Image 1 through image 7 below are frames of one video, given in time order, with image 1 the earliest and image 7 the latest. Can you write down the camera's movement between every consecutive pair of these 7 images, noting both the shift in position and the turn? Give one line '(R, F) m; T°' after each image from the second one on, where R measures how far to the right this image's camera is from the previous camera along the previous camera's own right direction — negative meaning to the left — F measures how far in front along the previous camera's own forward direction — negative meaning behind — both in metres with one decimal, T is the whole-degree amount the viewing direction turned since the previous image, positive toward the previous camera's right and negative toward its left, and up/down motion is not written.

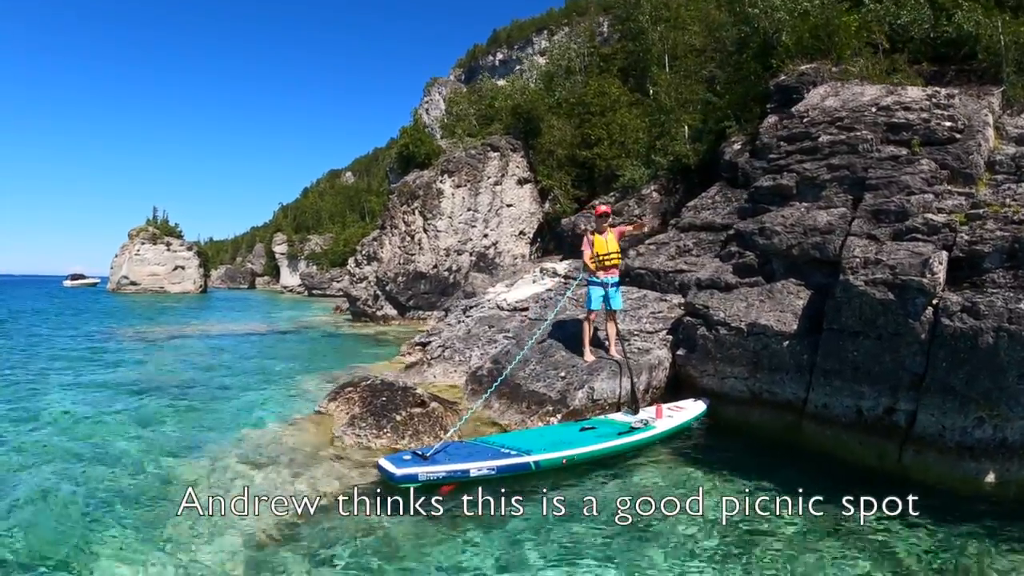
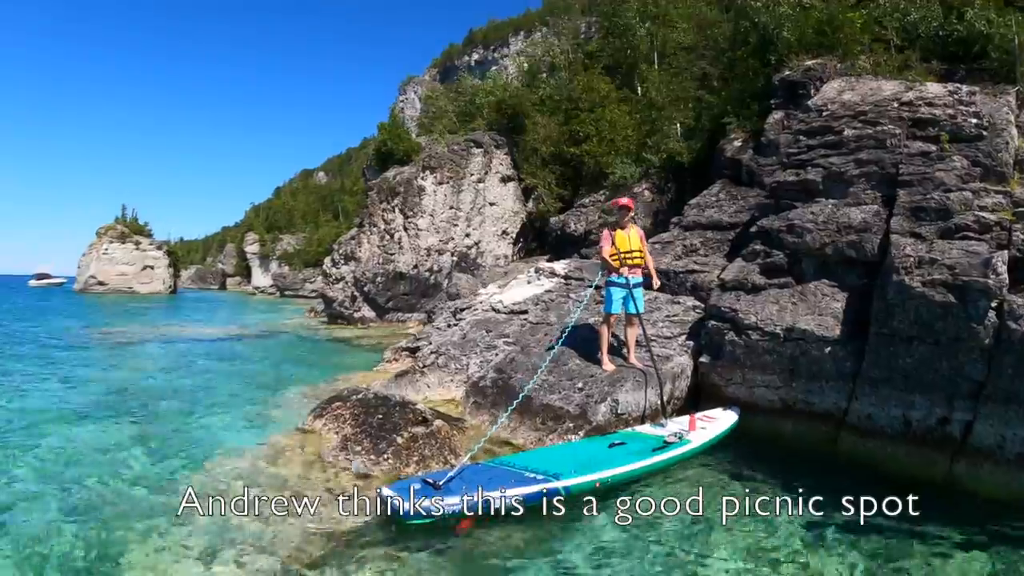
(-0.5, +0.9) m; +2°
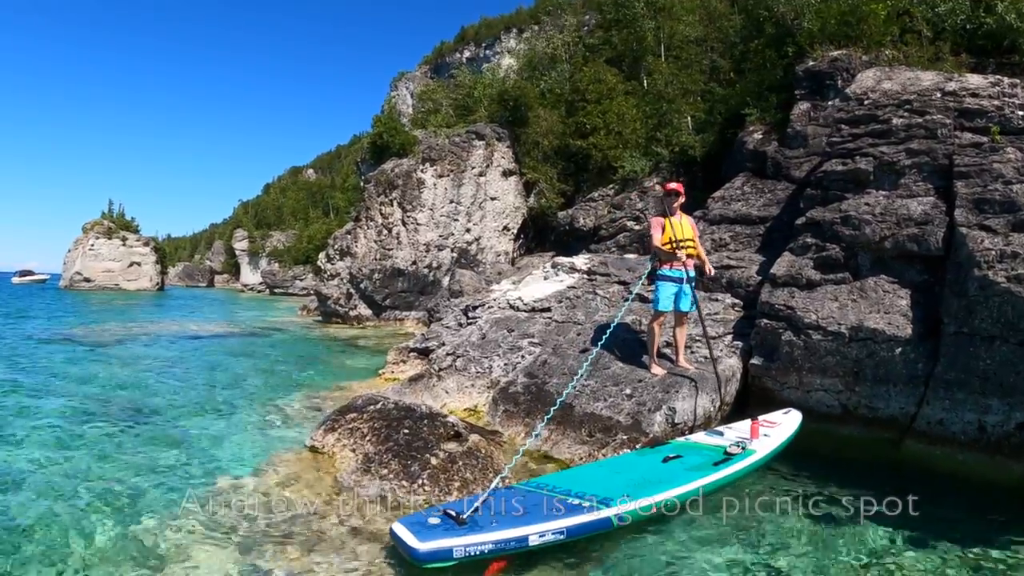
(-0.6, +0.7) m; +1°
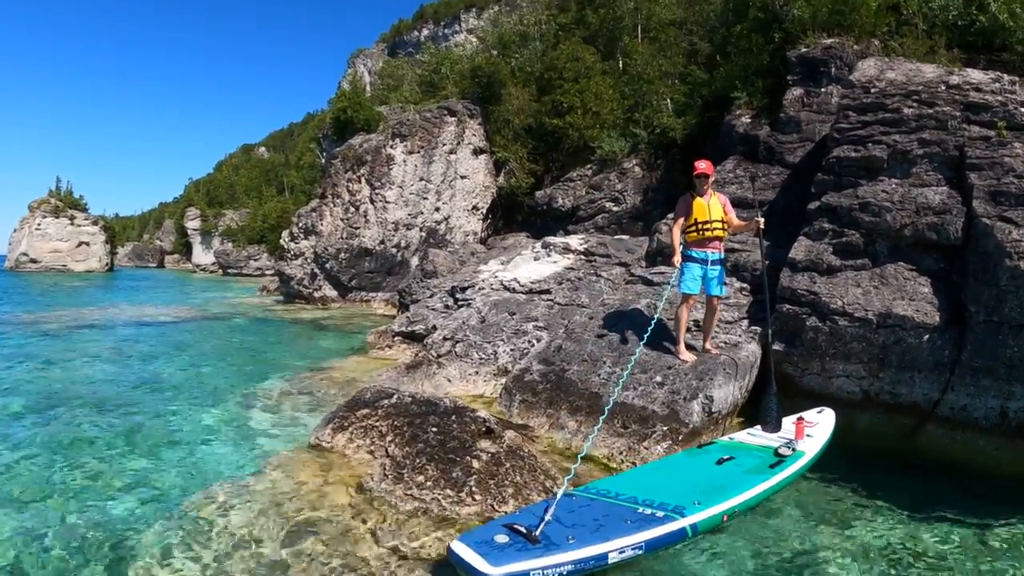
(-0.7, +0.3) m; +3°
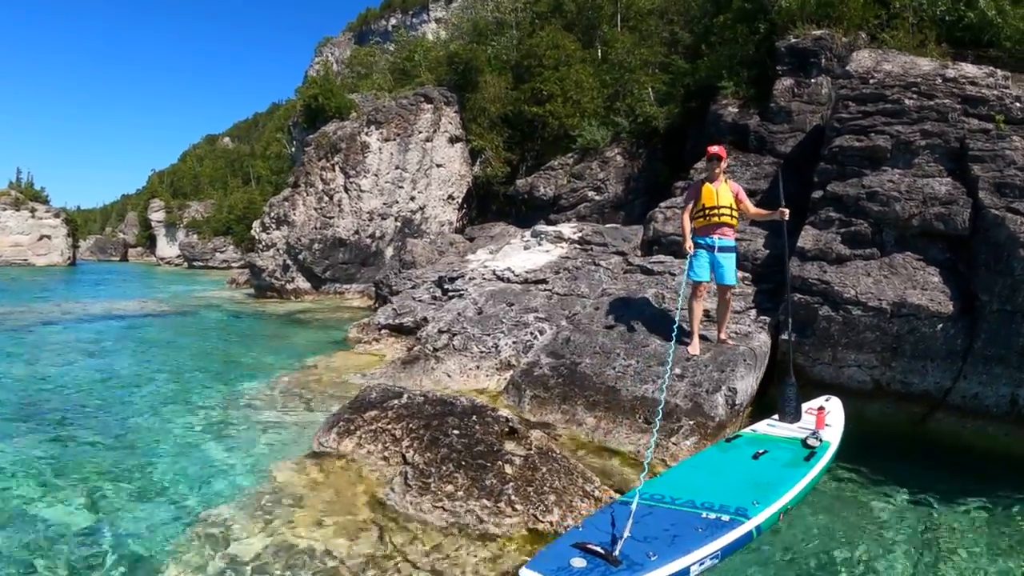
(-0.5, +0.2) m; +2°
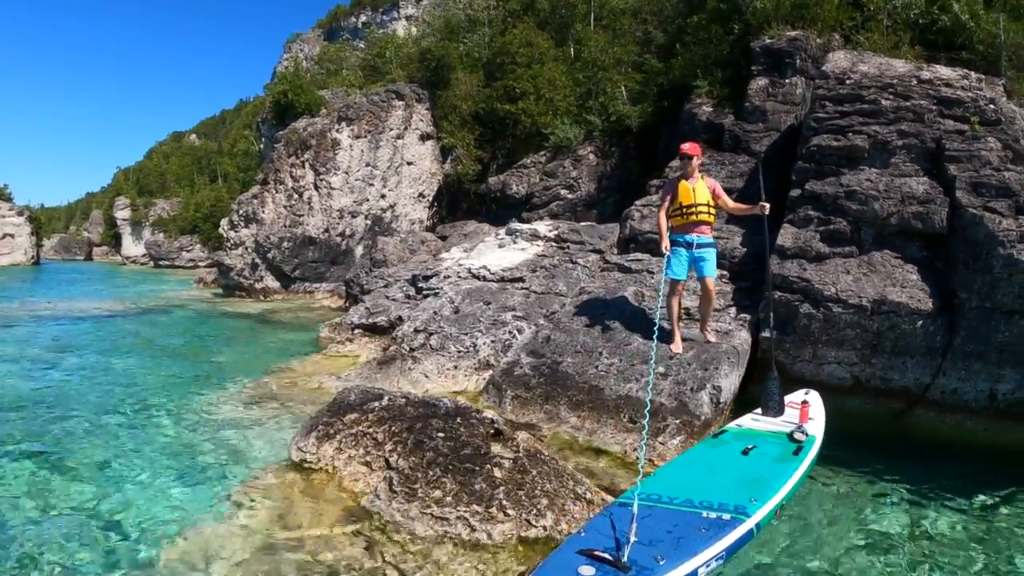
(-0.1, +0.1) m; +2°
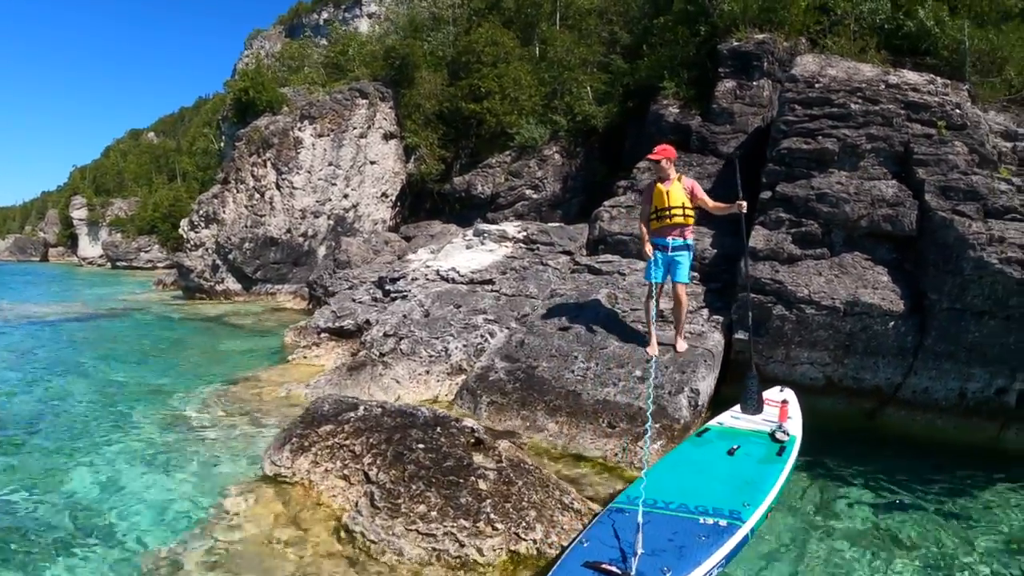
(-0.1, +0.1) m; +3°
